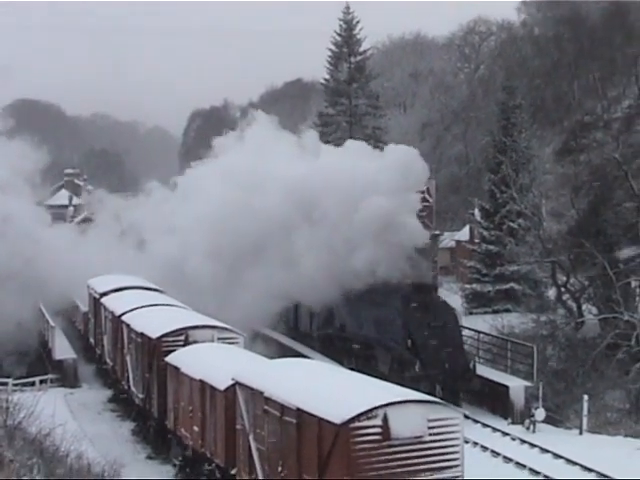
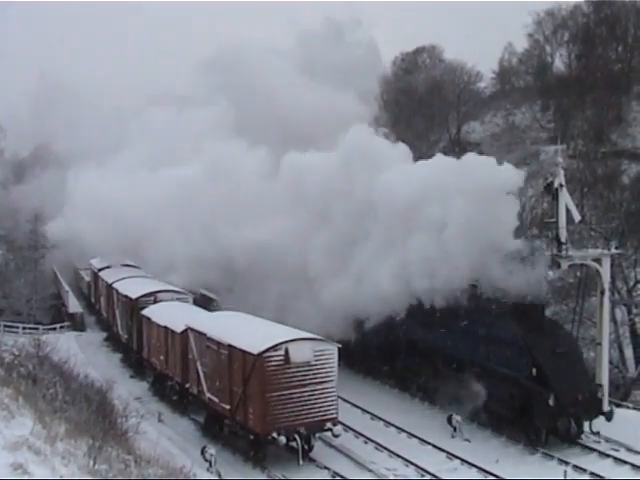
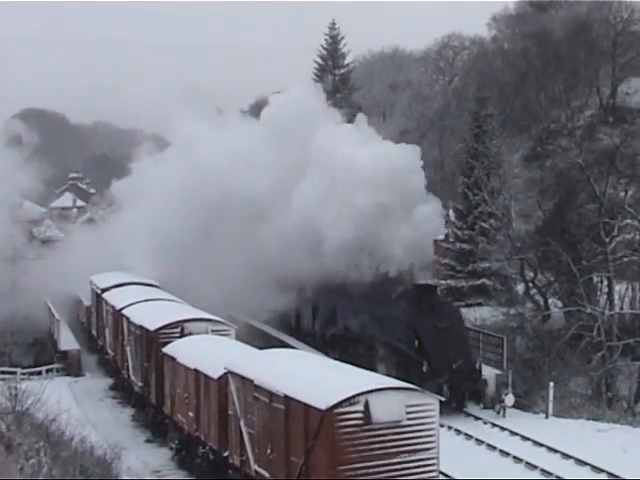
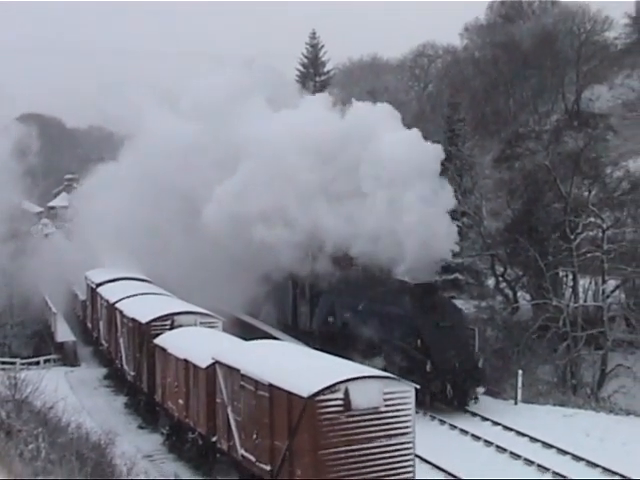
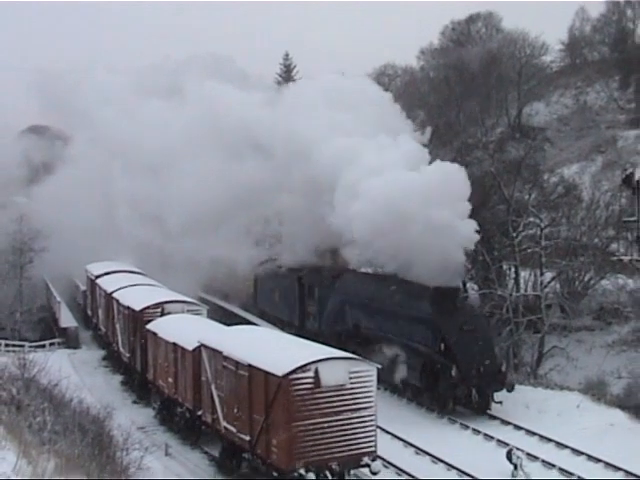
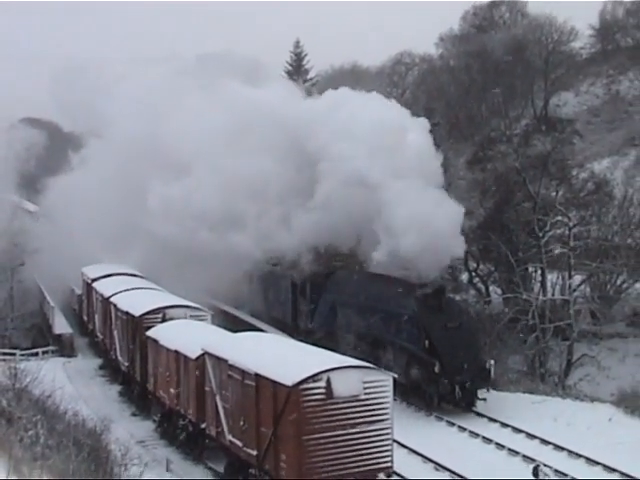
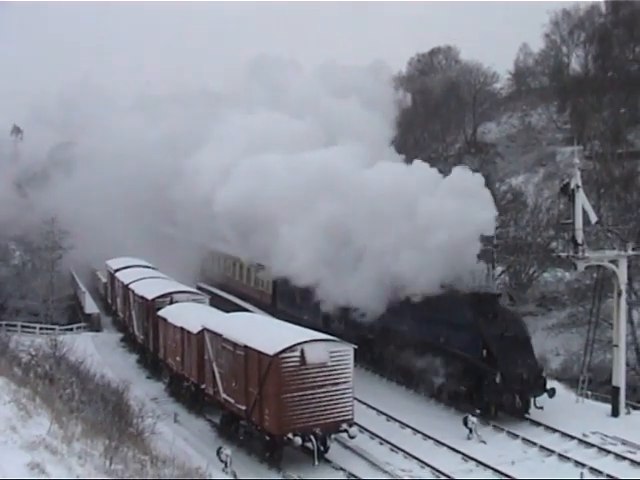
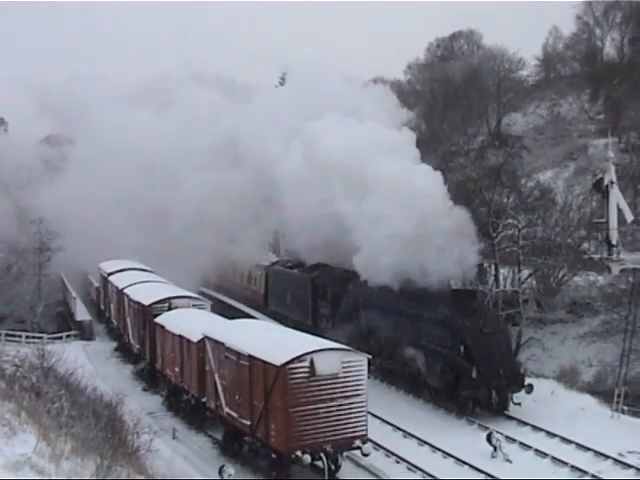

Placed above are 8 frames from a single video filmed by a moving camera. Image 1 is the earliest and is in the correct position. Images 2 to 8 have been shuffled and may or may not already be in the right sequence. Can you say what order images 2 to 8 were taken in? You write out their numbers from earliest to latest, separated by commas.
3, 4, 6, 5, 8, 7, 2
